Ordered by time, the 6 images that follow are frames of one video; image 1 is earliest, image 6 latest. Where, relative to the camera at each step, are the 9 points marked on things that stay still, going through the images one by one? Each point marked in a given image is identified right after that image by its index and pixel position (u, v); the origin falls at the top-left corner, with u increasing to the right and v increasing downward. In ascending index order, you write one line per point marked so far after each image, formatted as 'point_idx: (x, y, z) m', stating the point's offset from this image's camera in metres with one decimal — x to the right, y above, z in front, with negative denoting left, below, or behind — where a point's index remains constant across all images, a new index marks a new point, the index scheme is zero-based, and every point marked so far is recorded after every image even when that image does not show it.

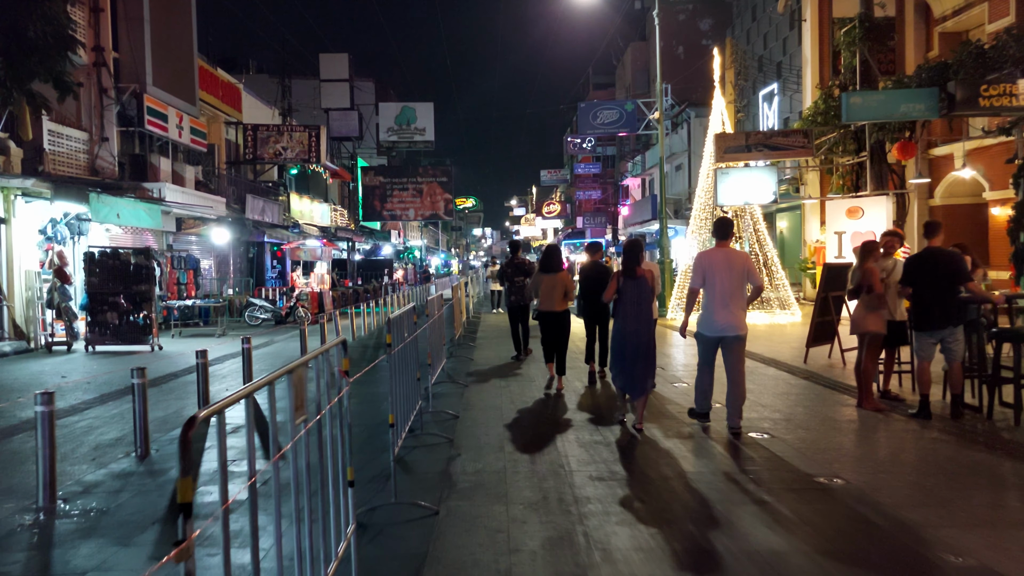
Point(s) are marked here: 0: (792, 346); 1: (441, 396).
0: (+4.5, -0.9, +15.6) m
1: (-0.7, -1.0, +9.0) m
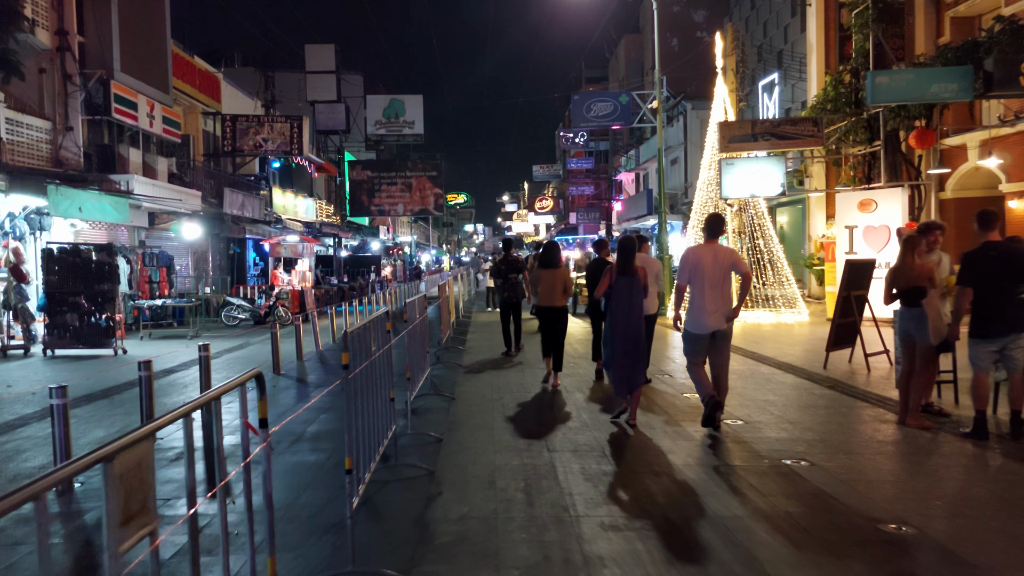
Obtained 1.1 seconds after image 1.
0: (+4.3, -0.9, +14.5) m
1: (-0.7, -1.0, +7.9) m
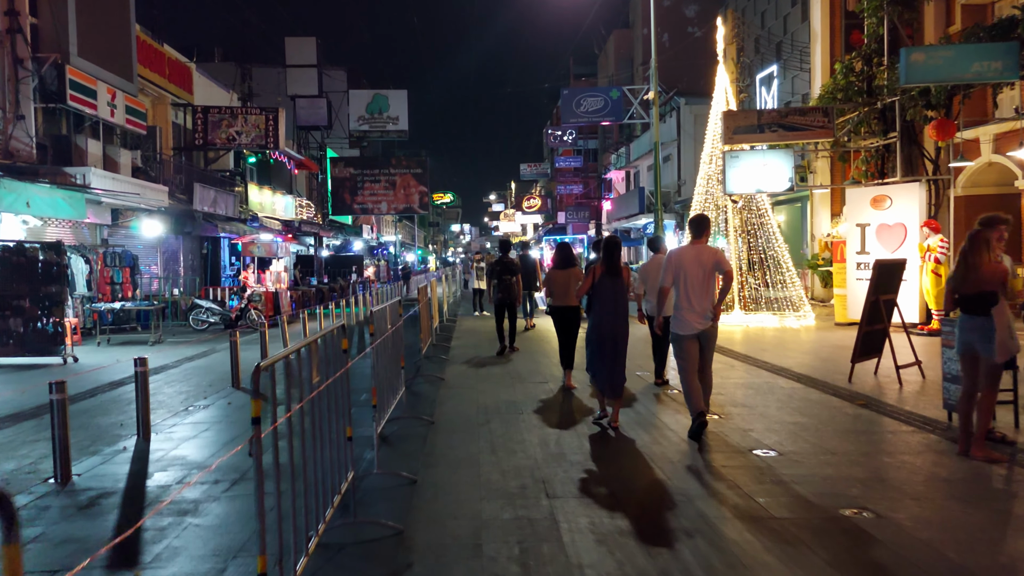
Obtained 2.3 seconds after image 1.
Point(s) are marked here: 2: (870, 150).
0: (+4.2, -0.9, +13.4) m
1: (-0.8, -1.1, +6.7) m
2: (+6.0, +2.3, +16.0) m
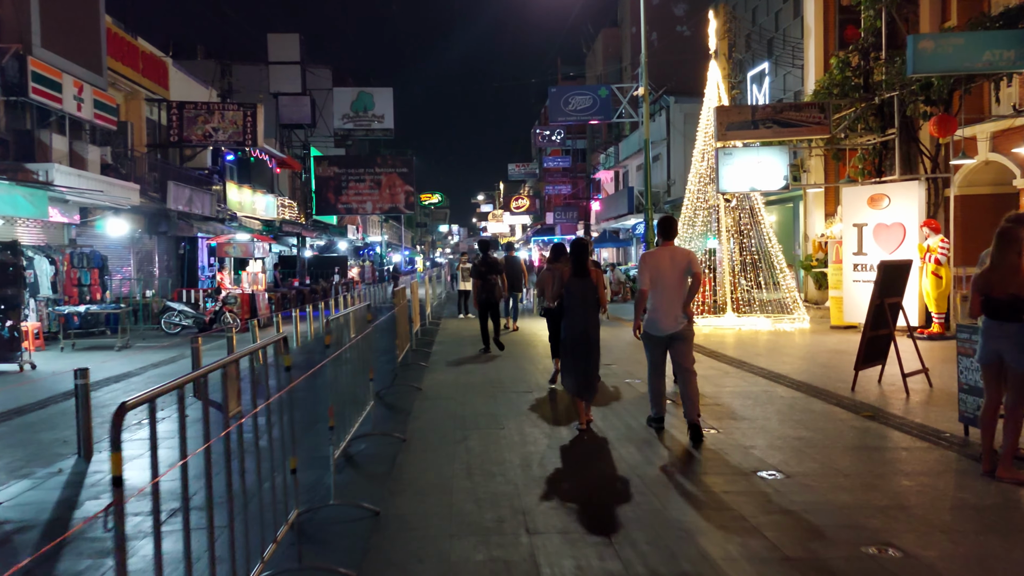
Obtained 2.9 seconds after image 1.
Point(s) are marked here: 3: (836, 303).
0: (+4.0, -0.9, +12.8) m
1: (-0.9, -1.1, +6.1) m
2: (+5.7, +2.3, +15.5) m
3: (+5.3, -0.2, +15.6) m
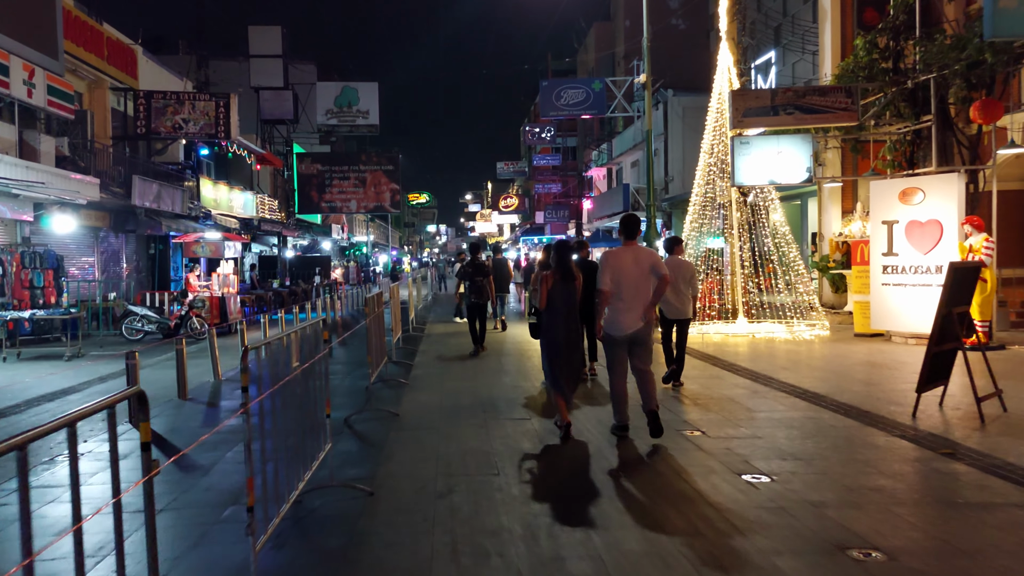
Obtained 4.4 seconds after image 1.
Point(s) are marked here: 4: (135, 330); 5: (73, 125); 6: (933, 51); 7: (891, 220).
0: (+3.9, -1.0, +11.4) m
1: (-0.9, -1.1, +4.6) m
2: (+5.6, +2.2, +14.1) m
3: (+5.2, -0.3, +14.2) m
4: (-6.6, -0.7, +16.8) m
5: (-8.5, +3.1, +18.7) m
6: (+5.4, +3.0, +12.4) m
7: (+5.2, +0.9, +13.3) m
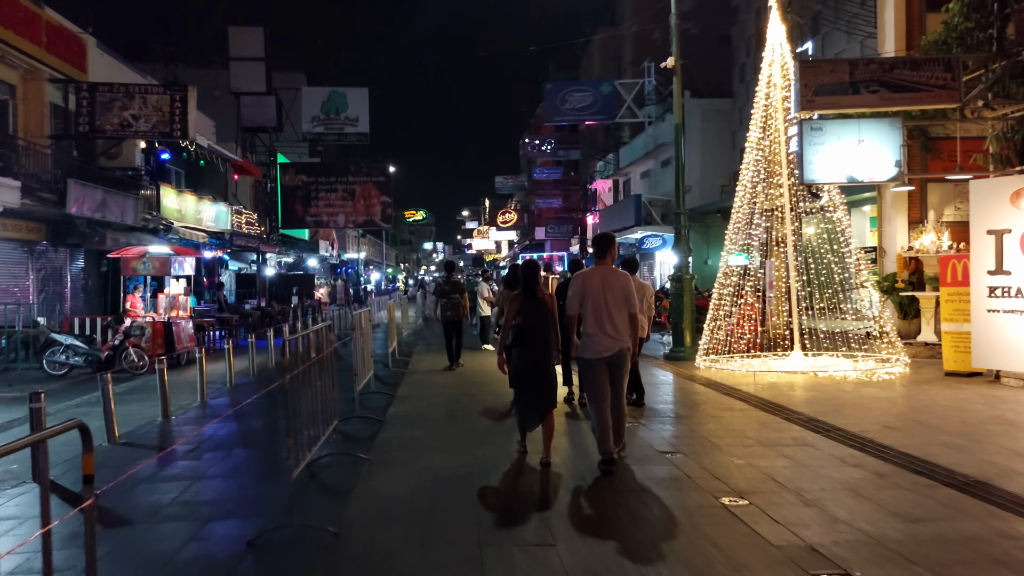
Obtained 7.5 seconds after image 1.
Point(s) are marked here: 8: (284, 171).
0: (+3.9, -1.3, +8.5) m
1: (-0.9, -1.3, +1.7) m
2: (+5.6, +1.9, +11.2) m
3: (+5.2, -0.6, +11.3) m
4: (-6.6, -1.1, +13.8) m
5: (-8.4, +2.8, +15.8) m
6: (+5.4, +2.7, +9.5) m
7: (+5.3, +0.6, +10.4) m
8: (-5.7, +2.9, +23.0) m
